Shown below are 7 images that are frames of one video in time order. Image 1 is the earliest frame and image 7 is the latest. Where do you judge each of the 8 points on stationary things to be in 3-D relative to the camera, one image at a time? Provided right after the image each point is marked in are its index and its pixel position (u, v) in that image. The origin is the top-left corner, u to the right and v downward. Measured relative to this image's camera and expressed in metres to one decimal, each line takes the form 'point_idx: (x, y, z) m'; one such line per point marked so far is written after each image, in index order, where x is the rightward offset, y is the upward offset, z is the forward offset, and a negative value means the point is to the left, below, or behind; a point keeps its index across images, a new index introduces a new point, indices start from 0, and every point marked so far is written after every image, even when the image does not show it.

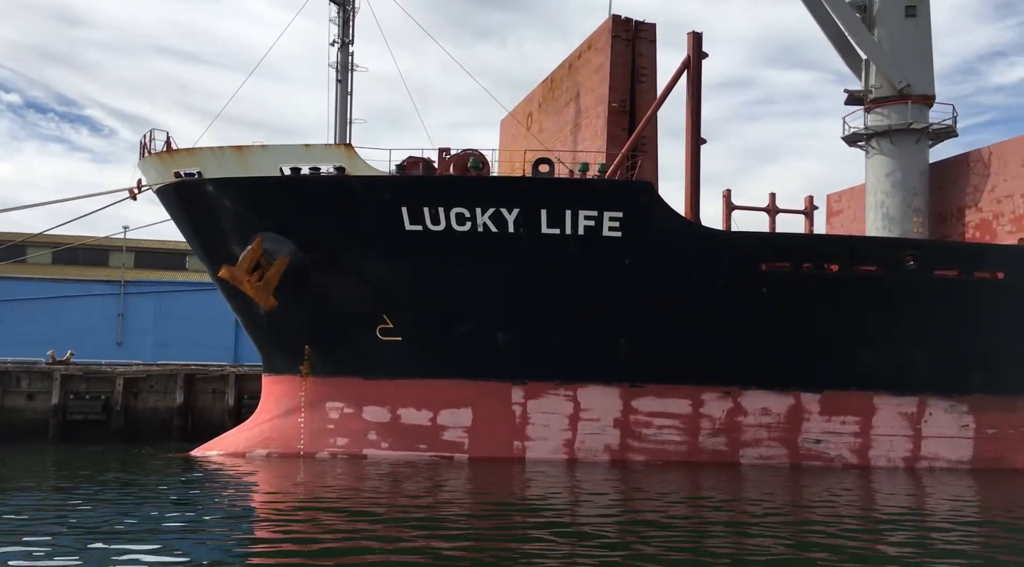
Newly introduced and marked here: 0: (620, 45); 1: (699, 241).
0: (+1.4, +3.2, +16.5) m
1: (+2.5, +0.6, +15.8) m
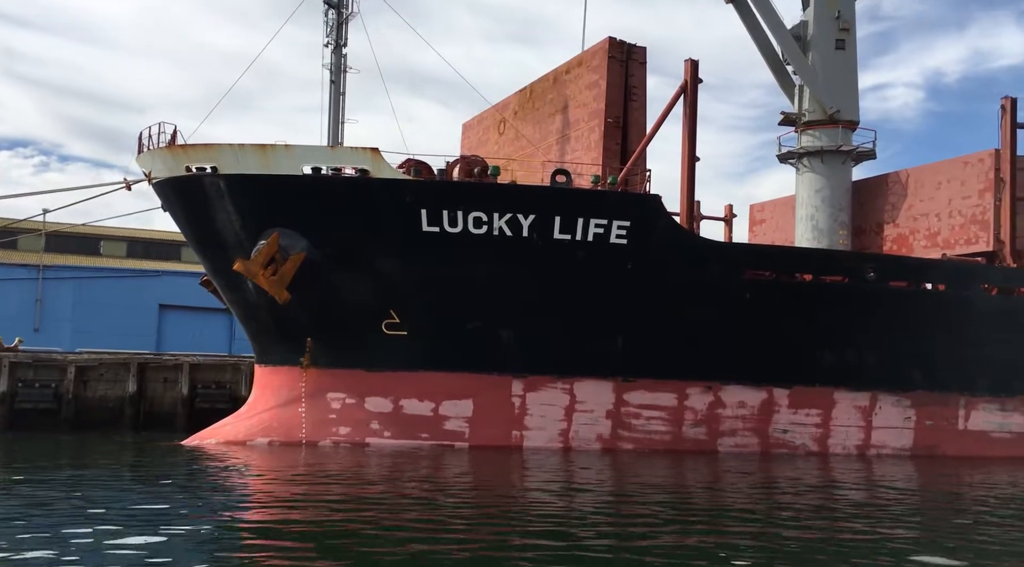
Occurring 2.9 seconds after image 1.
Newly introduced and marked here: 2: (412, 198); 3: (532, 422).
0: (+1.5, +3.2, +17.9) m
1: (+2.6, +0.5, +17.4) m
2: (-1.4, +1.2, +17.0) m
3: (+0.3, -2.0, +17.5) m
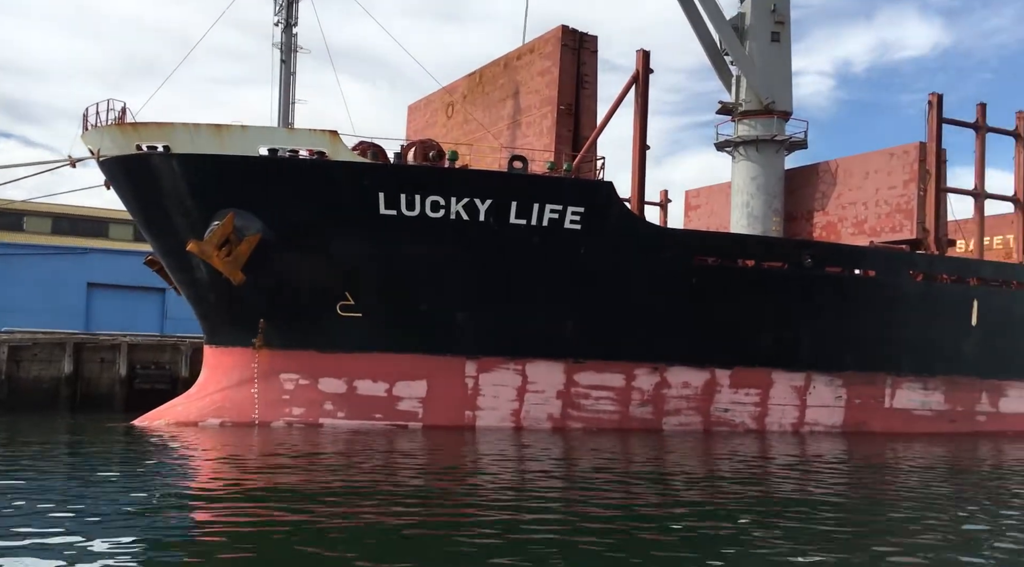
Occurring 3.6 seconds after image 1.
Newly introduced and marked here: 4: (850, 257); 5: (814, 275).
0: (+0.8, +3.4, +18.2) m
1: (+1.9, +0.7, +17.9) m
2: (-2.0, +1.4, +17.2) m
3: (-0.4, -1.7, +17.8) m
4: (+5.4, +0.4, +19.5) m
5: (+4.7, +0.1, +19.2) m
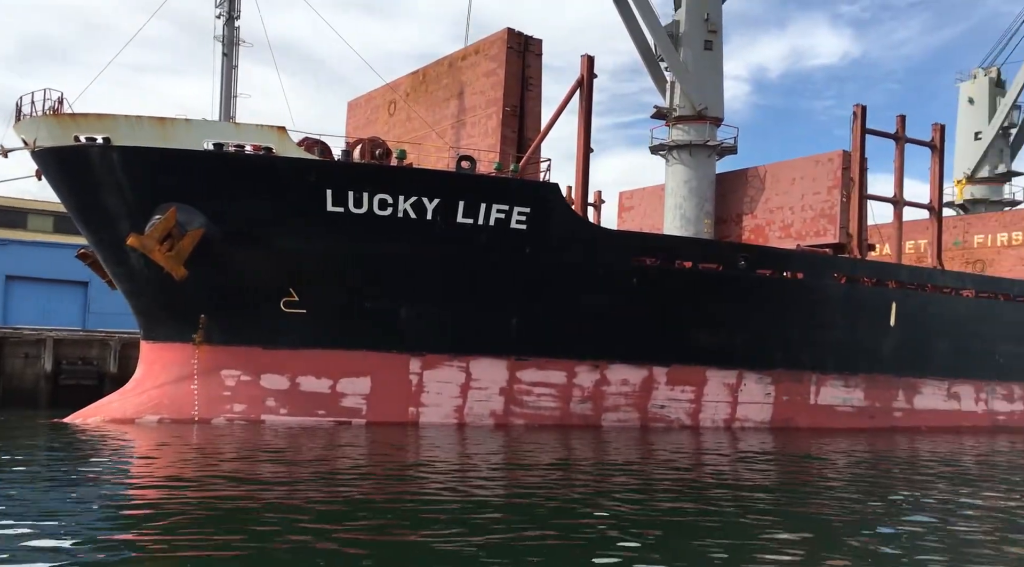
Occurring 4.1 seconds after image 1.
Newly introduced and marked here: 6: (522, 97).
0: (0.0, +3.4, +18.4) m
1: (+1.1, +0.7, +18.1) m
2: (-2.7, +1.5, +17.1) m
3: (-1.2, -1.7, +17.9) m
4: (+4.4, +0.4, +20.0) m
5: (+3.8, +0.1, +19.7) m
6: (+0.1, +2.8, +18.5) m
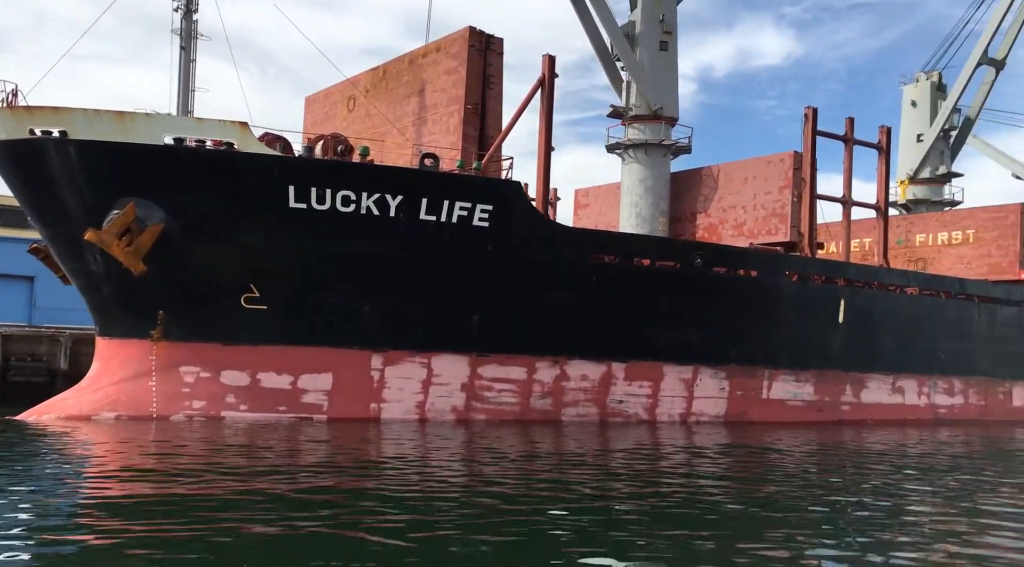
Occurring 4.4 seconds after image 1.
0: (-0.6, +3.5, +18.5) m
1: (+0.5, +0.8, +18.3) m
2: (-3.3, +1.5, +17.1) m
3: (-1.8, -1.6, +17.9) m
4: (+3.7, +0.4, +20.3) m
5: (+3.1, +0.2, +20.0) m
6: (-0.4, +2.9, +18.6) m
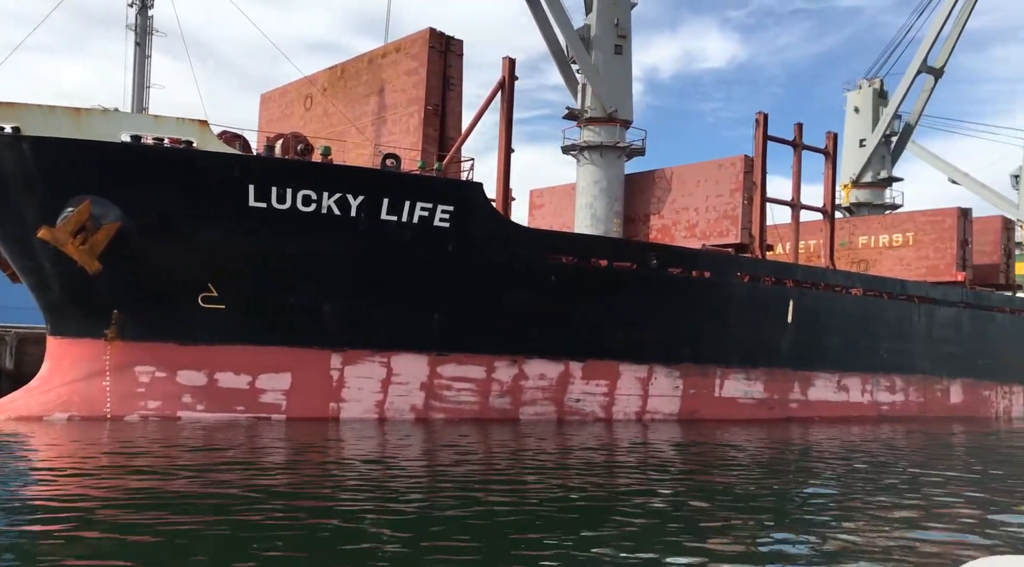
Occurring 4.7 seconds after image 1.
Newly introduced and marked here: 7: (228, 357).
0: (-1.2, +3.5, +18.5) m
1: (-0.1, +0.8, +18.4) m
2: (-3.8, +1.5, +17.0) m
3: (-2.4, -1.6, +17.9) m
4: (+3.0, +0.4, +20.6) m
5: (+2.4, +0.1, +20.2) m
6: (-1.1, +2.9, +18.6) m
7: (-4.1, -1.1, +17.5) m
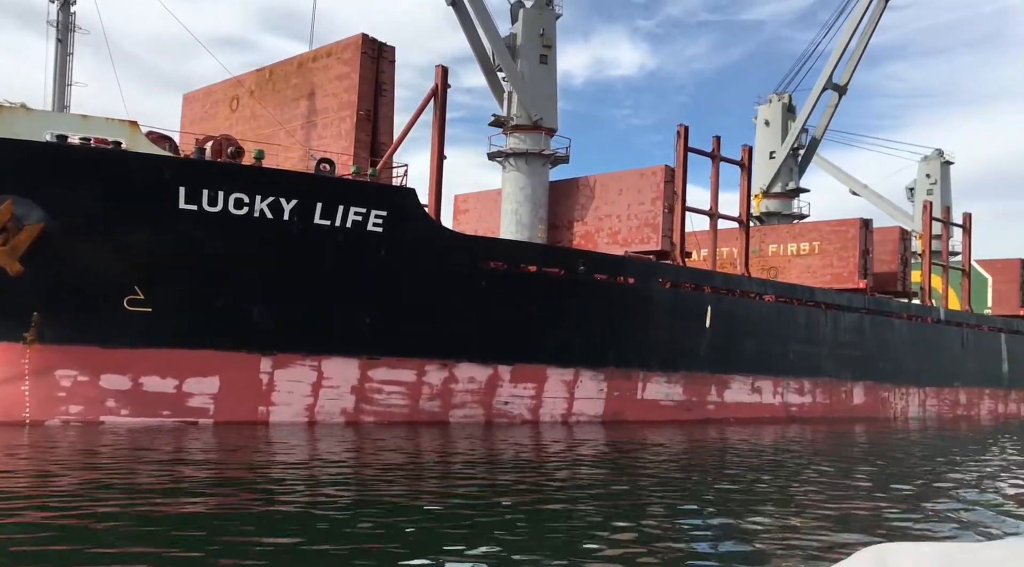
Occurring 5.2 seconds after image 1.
0: (-2.2, +3.4, +18.5) m
1: (-1.1, +0.7, +18.5) m
2: (-4.7, +1.5, +16.8) m
3: (-3.4, -1.7, +17.8) m
4: (+1.8, +0.3, +20.9) m
5: (+1.2, +0.1, +20.5) m
6: (-2.1, +2.8, +18.6) m
7: (-5.1, -1.1, +17.2) m
